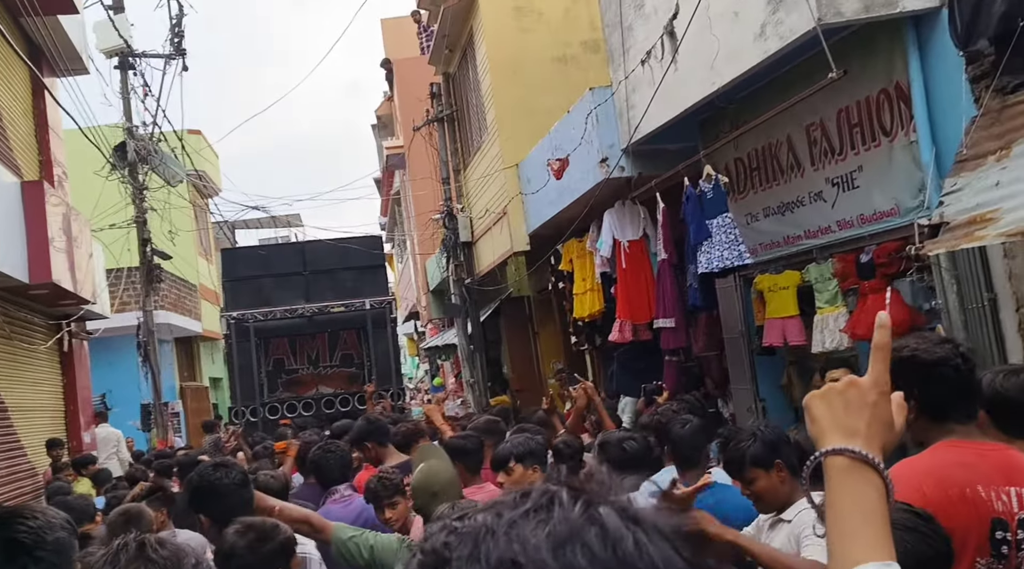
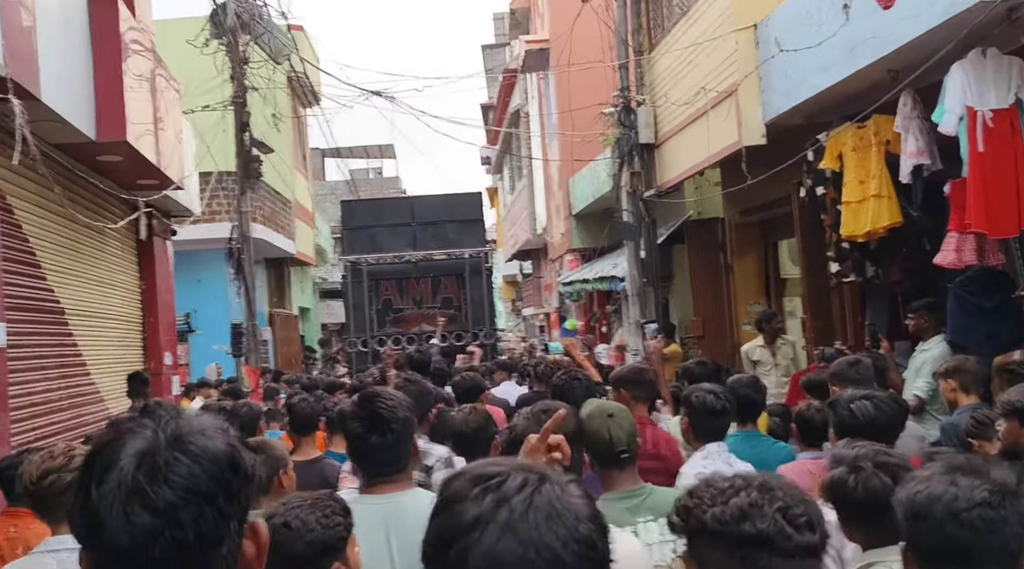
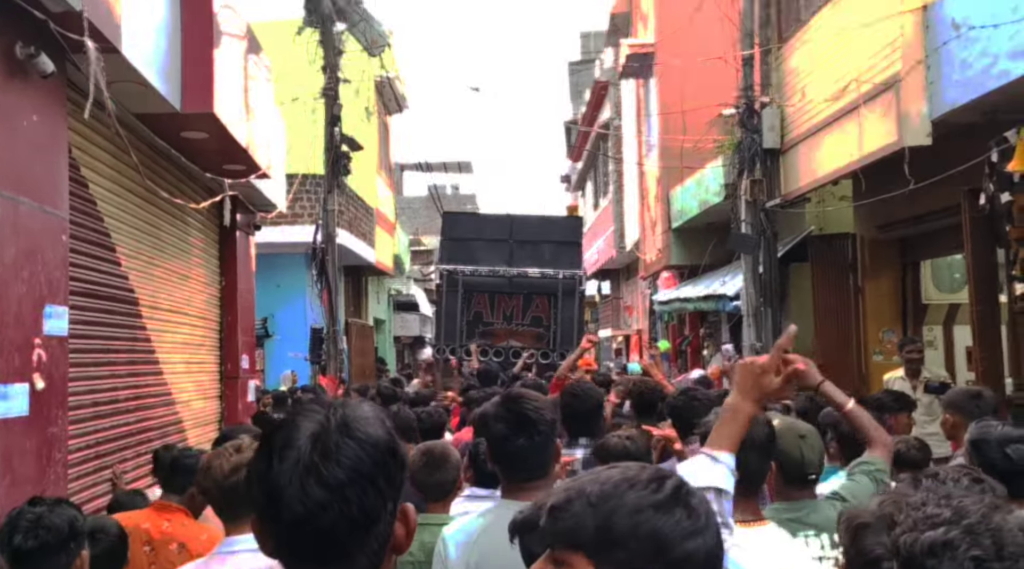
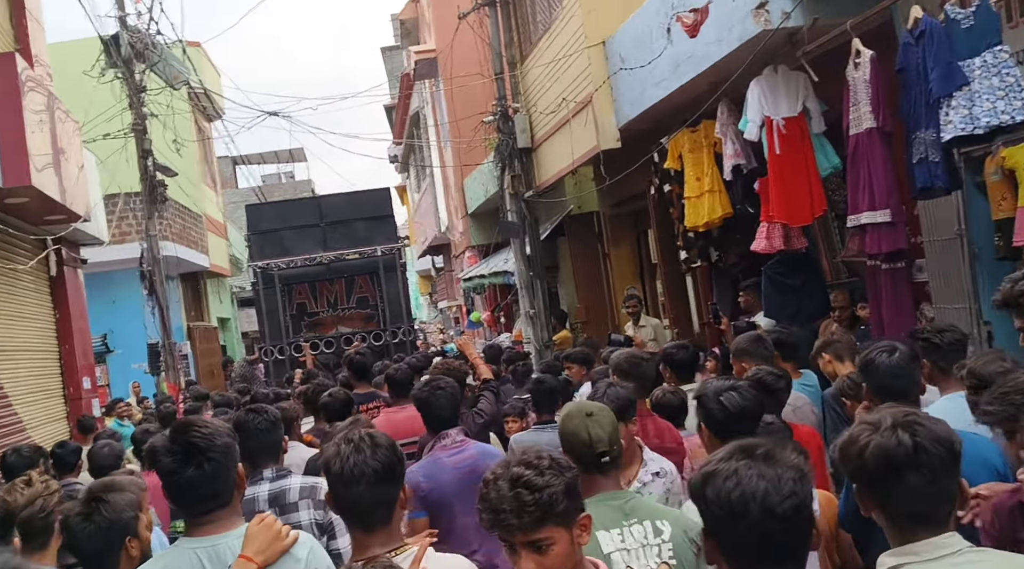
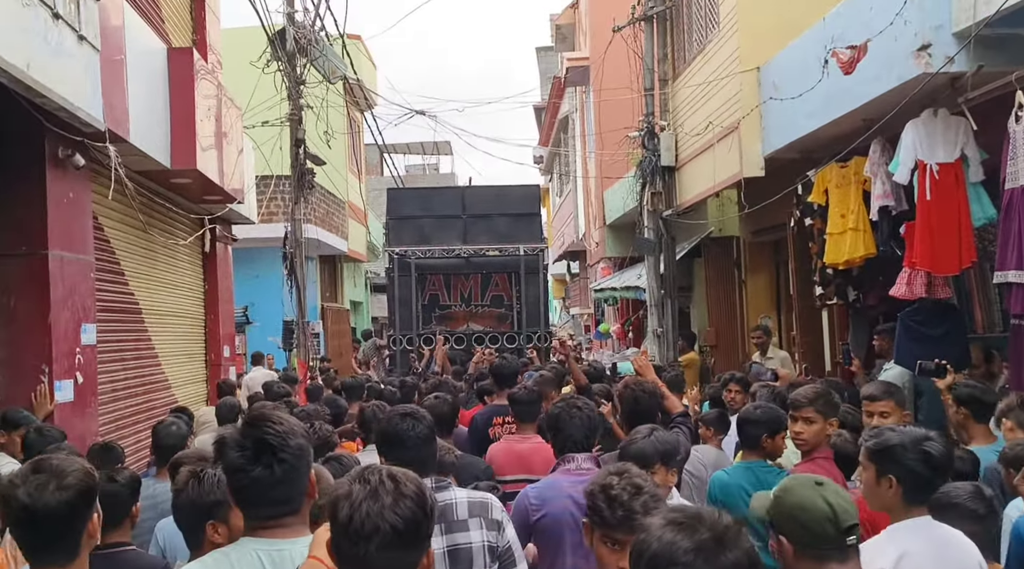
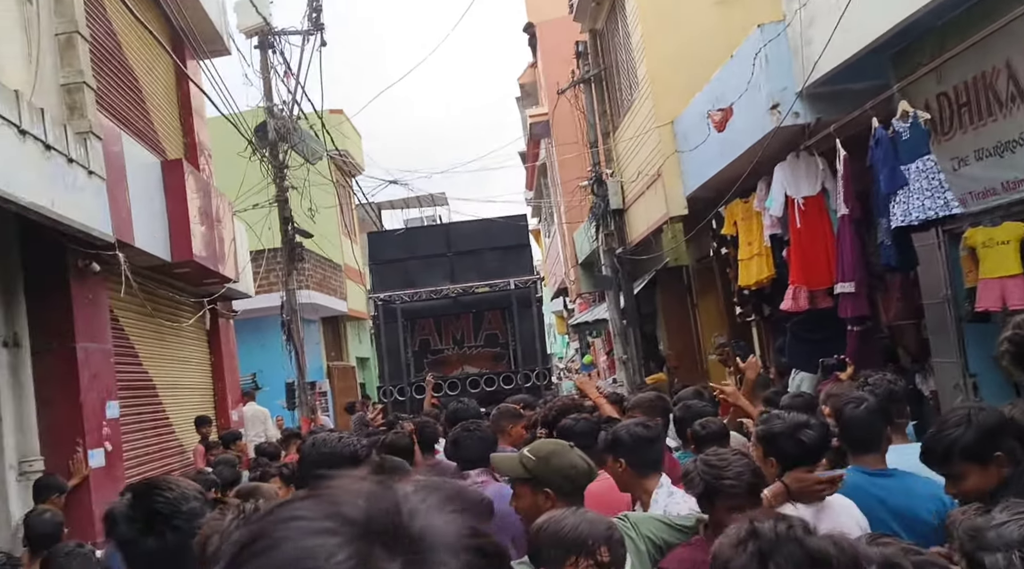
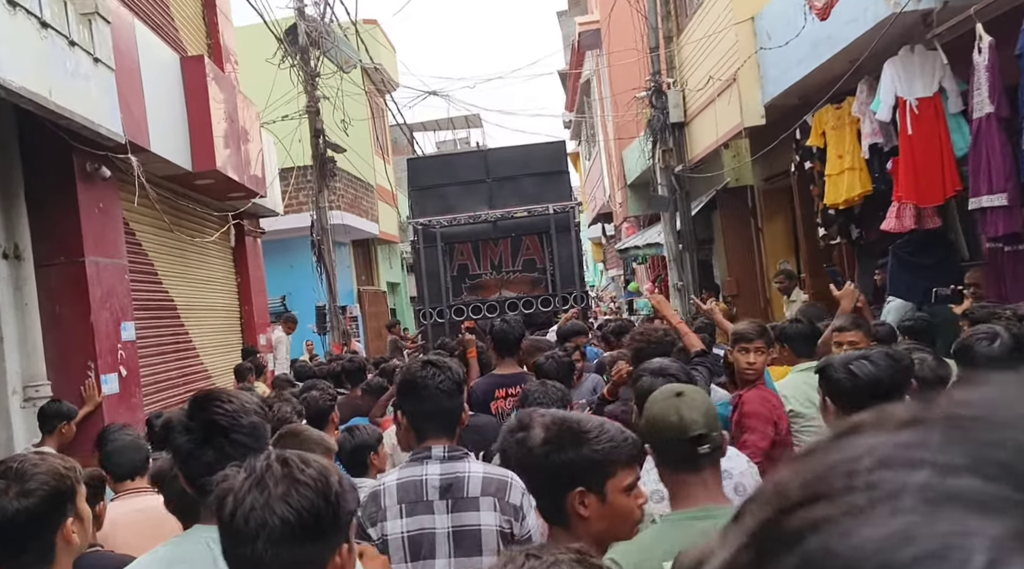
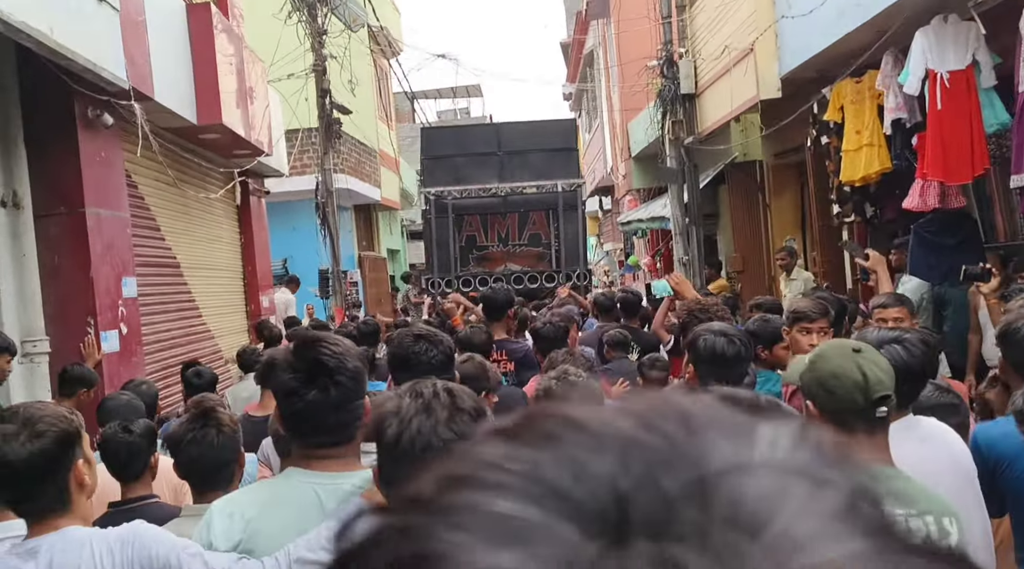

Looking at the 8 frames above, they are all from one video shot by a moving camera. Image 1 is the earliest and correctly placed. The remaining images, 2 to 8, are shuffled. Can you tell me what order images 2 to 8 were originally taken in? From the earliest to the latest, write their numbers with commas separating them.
6, 7, 8, 5, 4, 2, 3
